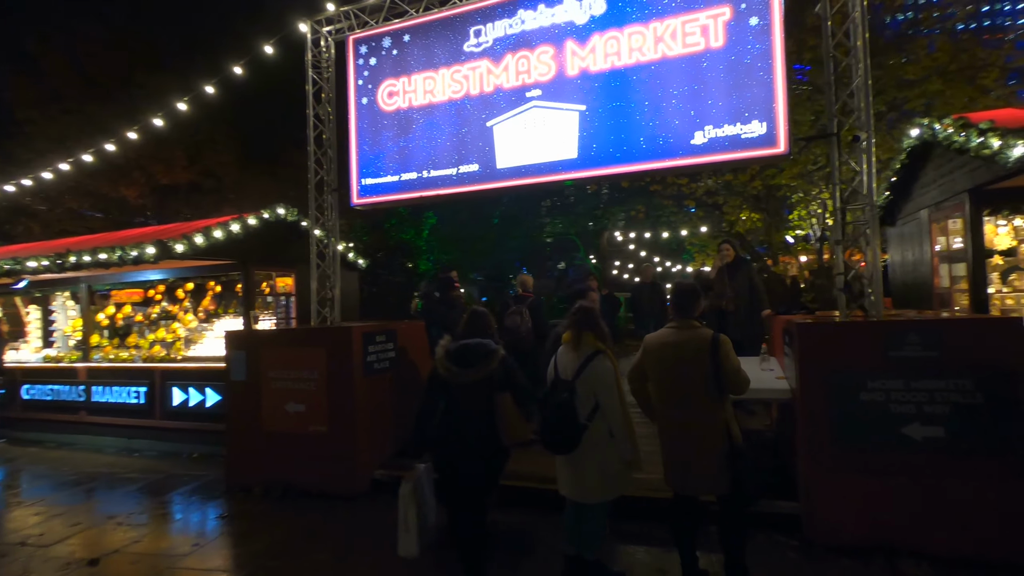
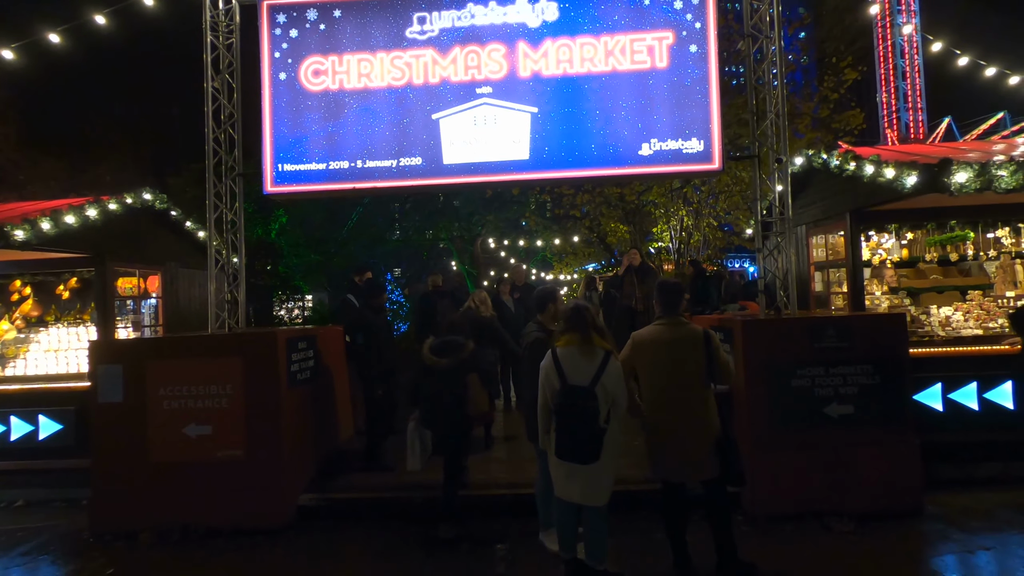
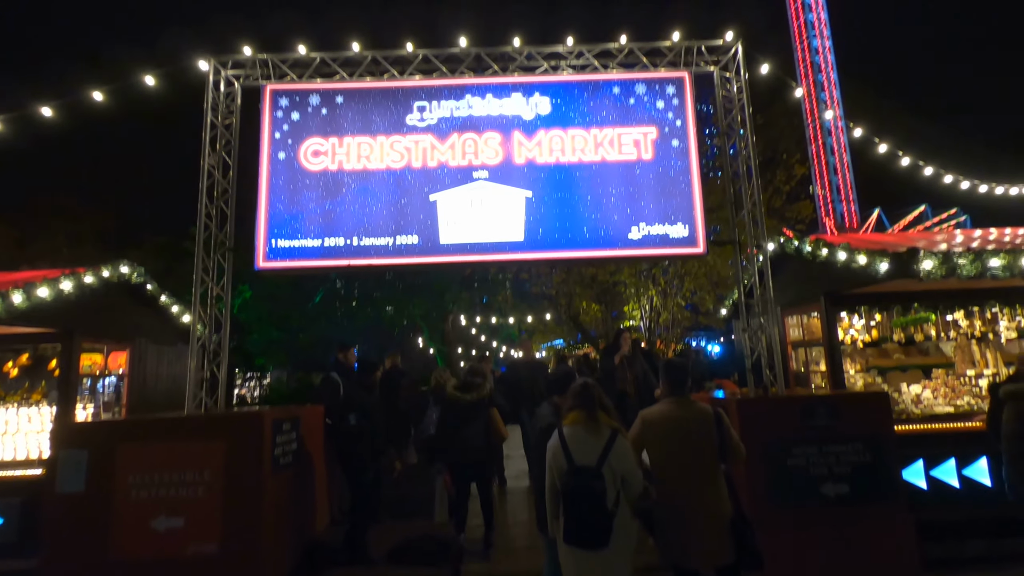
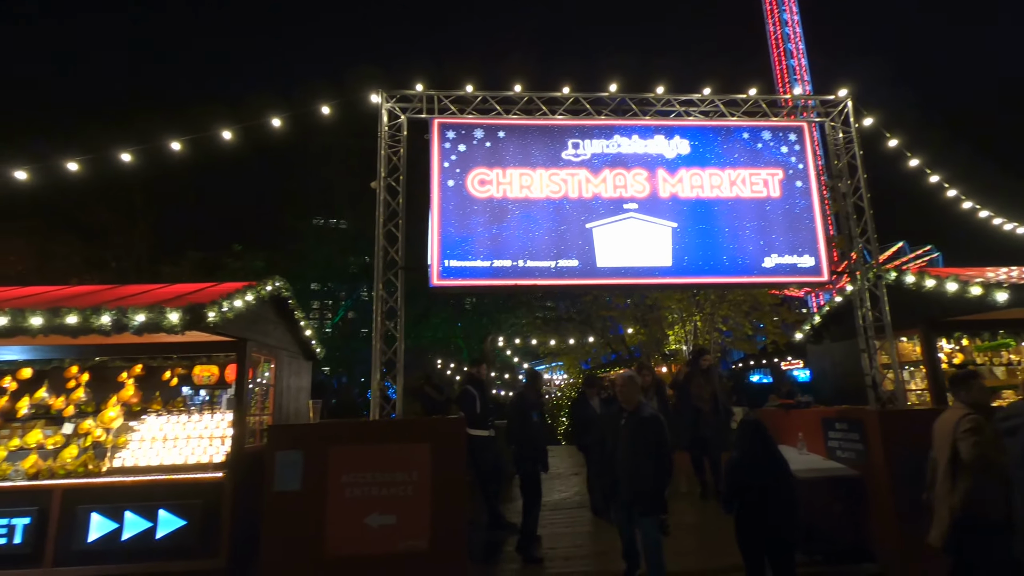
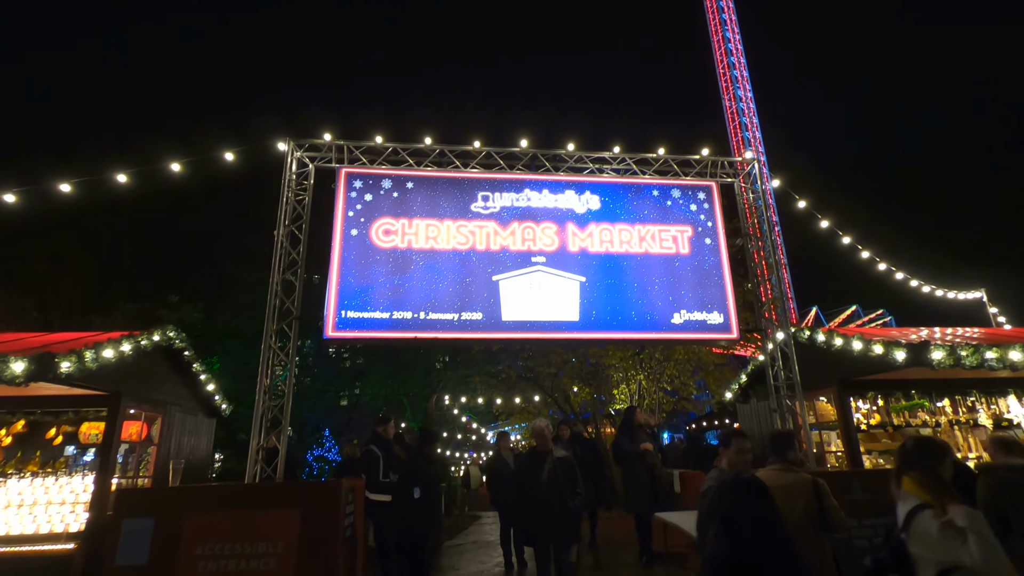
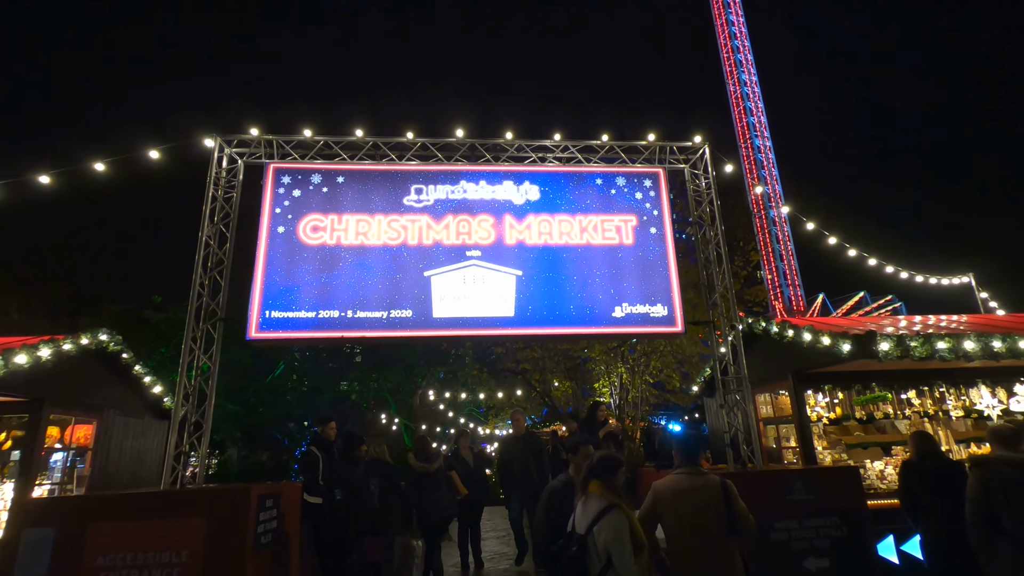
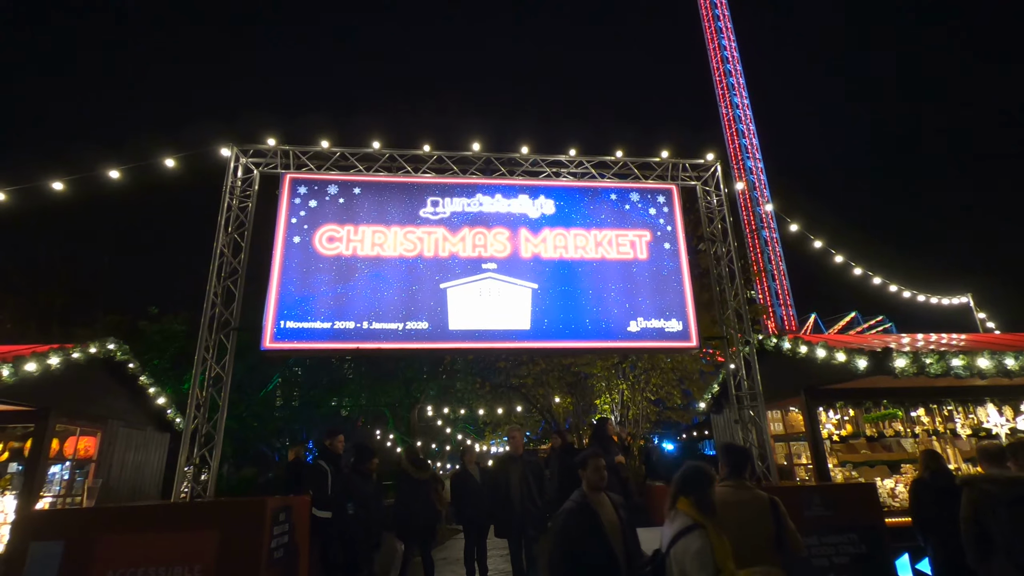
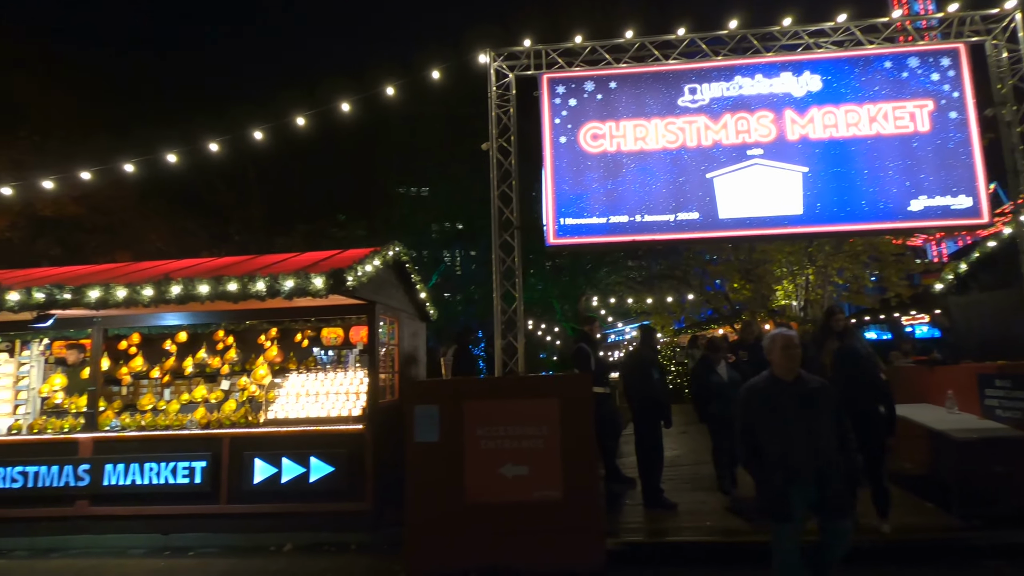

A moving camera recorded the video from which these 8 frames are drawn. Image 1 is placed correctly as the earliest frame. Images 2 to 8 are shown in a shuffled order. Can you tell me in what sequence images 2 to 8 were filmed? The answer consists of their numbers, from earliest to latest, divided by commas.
2, 3, 6, 7, 5, 4, 8
